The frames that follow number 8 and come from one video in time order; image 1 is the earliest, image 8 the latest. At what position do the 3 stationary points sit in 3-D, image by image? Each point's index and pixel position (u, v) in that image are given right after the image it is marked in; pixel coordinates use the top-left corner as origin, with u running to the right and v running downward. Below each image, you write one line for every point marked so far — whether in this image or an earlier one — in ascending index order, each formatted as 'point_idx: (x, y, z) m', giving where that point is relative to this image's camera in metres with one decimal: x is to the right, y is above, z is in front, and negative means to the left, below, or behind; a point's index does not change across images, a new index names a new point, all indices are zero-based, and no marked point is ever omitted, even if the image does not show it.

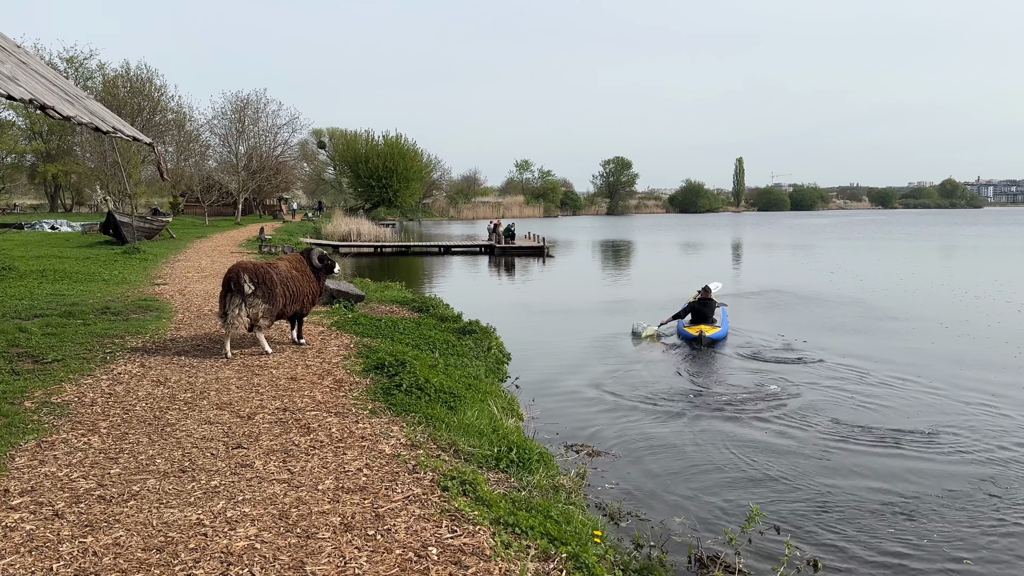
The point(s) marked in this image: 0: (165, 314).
0: (-5.6, -0.4, +12.6) m
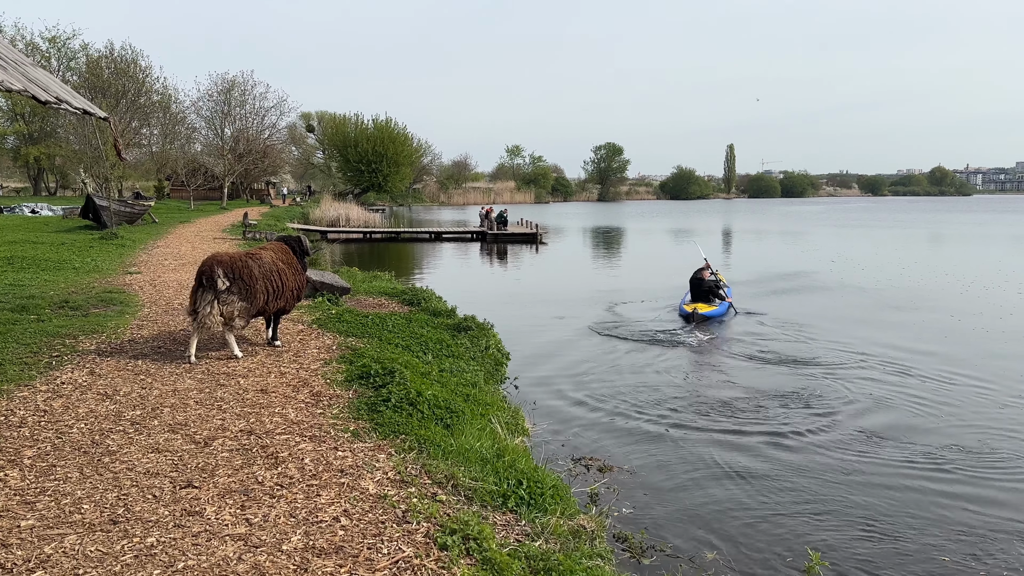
0: (-5.6, -0.3, +11.4) m
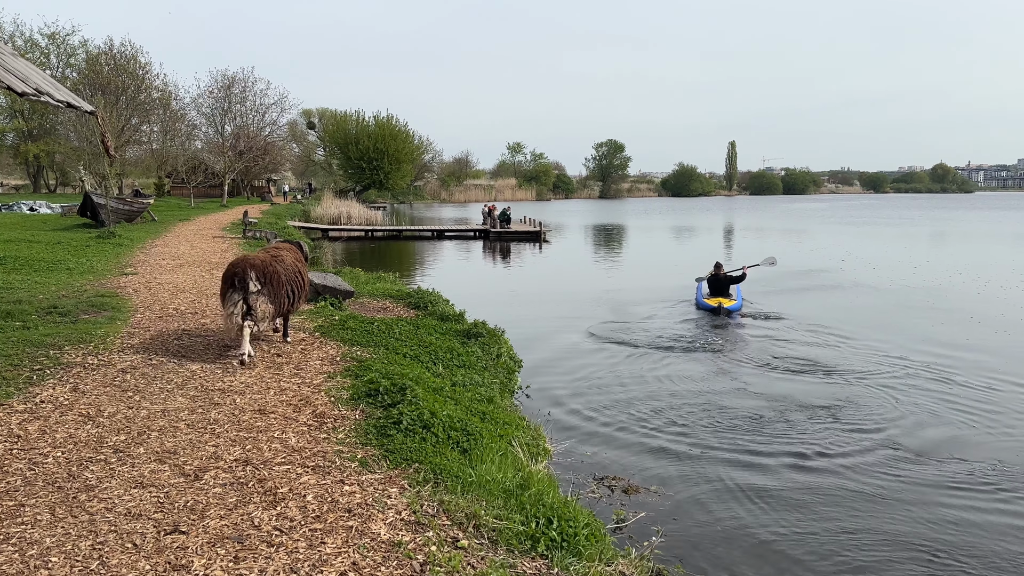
0: (-5.4, -0.4, +10.8) m
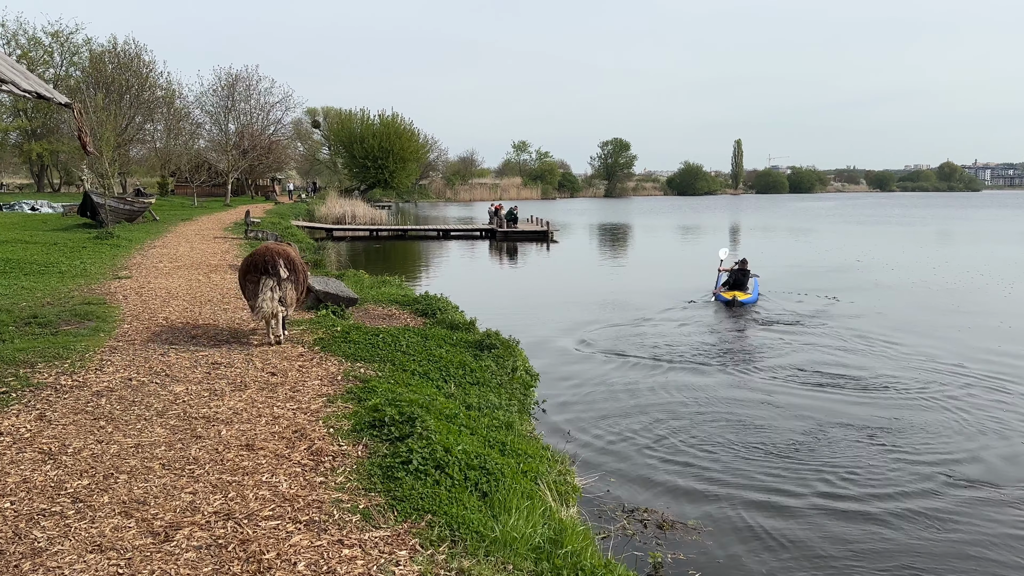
0: (-5.2, -0.5, +10.0) m
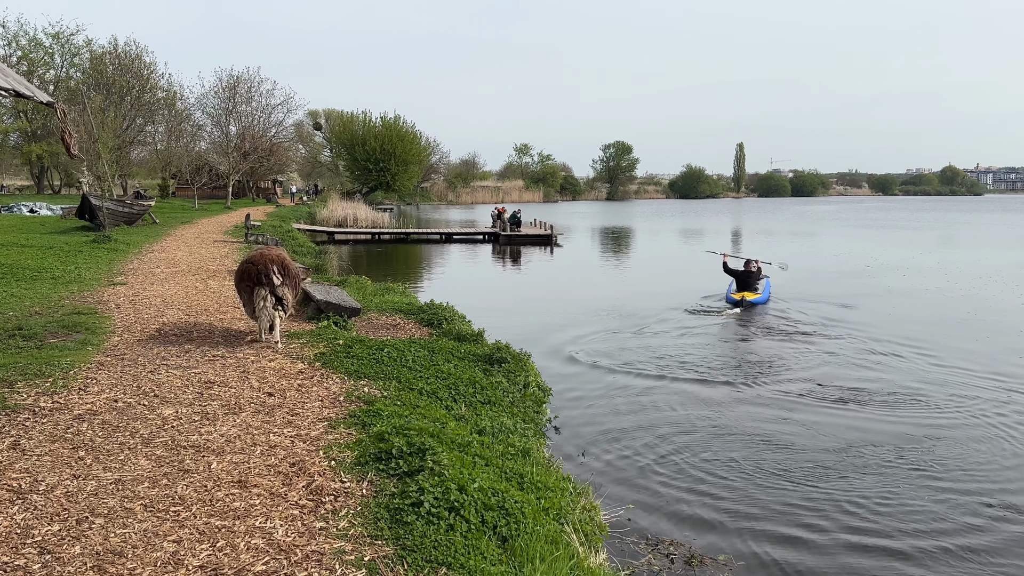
0: (-5.0, -0.6, +9.5) m
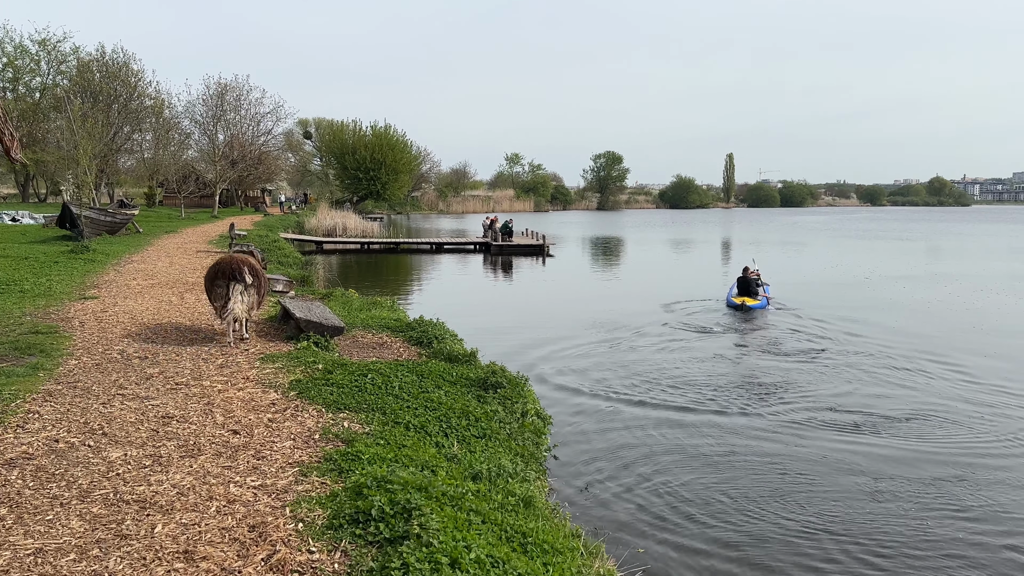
0: (-5.1, -0.8, +8.6) m
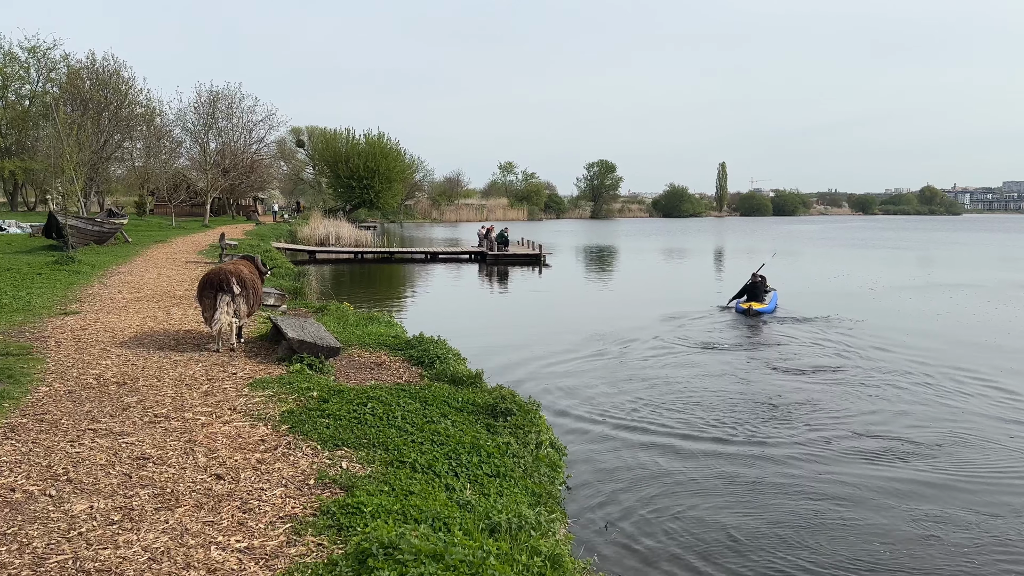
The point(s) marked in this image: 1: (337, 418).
0: (-4.9, -1.0, +7.9) m
1: (-1.6, -1.1, +7.0) m
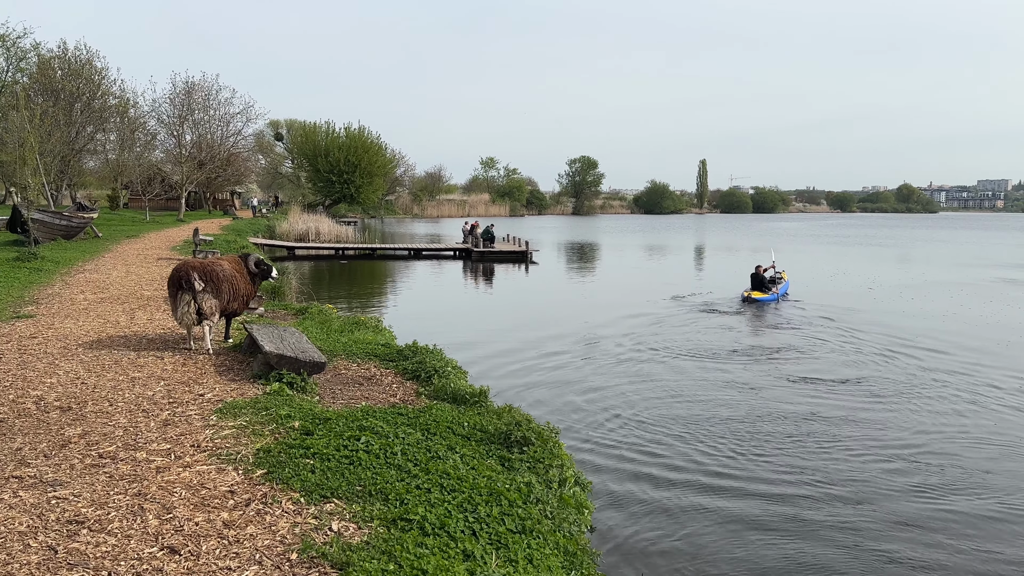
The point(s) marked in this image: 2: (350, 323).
0: (-4.8, -1.1, +6.6) m
1: (-1.4, -1.2, +5.8) m
2: (-2.8, -0.6, +13.8) m
